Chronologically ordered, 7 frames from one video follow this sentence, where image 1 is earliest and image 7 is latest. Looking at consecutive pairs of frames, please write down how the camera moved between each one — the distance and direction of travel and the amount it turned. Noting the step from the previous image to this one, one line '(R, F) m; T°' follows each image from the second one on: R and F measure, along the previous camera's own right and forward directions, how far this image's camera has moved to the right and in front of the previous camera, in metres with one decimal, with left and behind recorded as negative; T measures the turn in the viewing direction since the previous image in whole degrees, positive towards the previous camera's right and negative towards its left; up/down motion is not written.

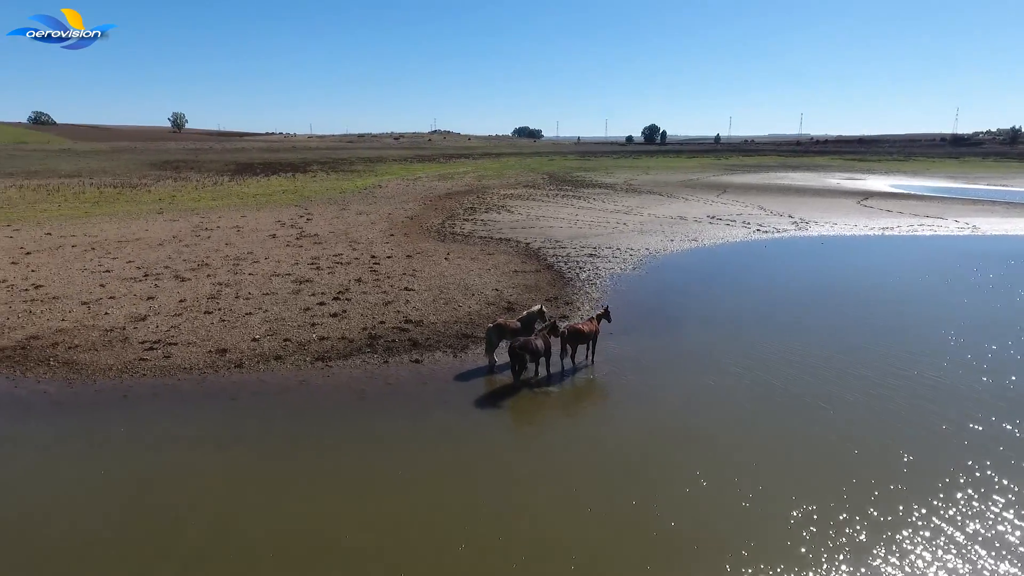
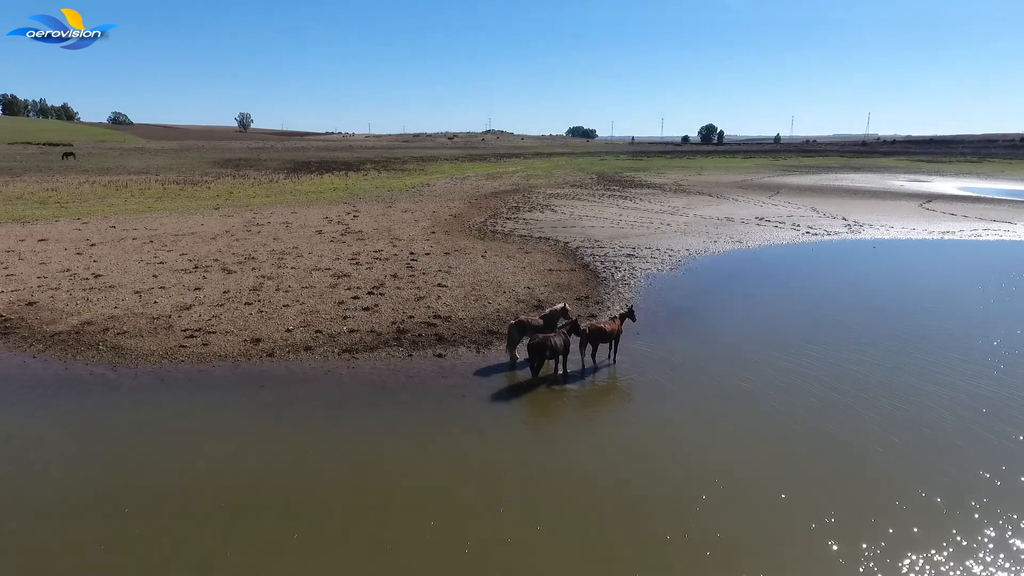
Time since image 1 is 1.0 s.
(+0.4, 0.0) m; -5°
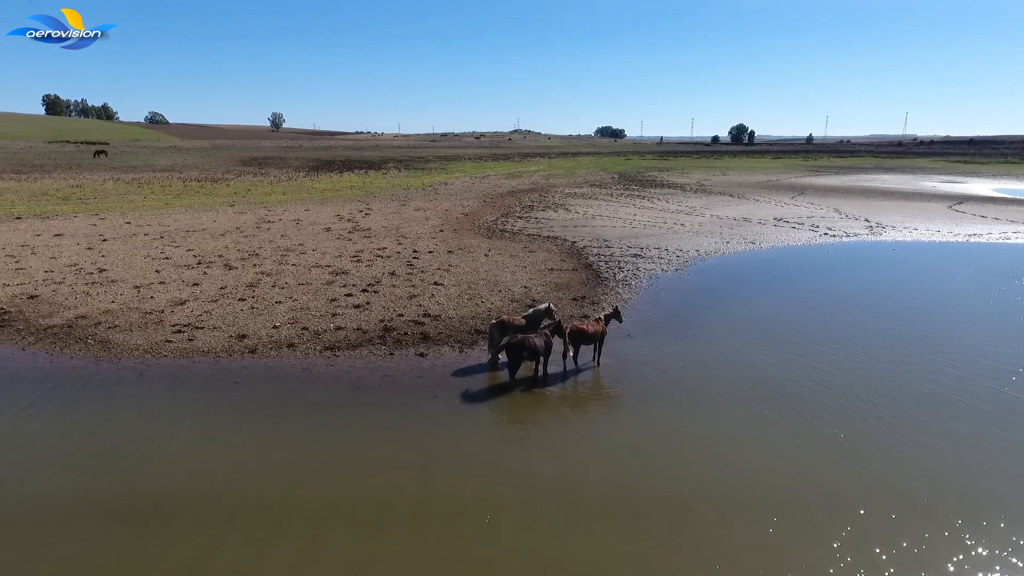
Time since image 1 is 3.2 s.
(+0.6, +0.2) m; -2°
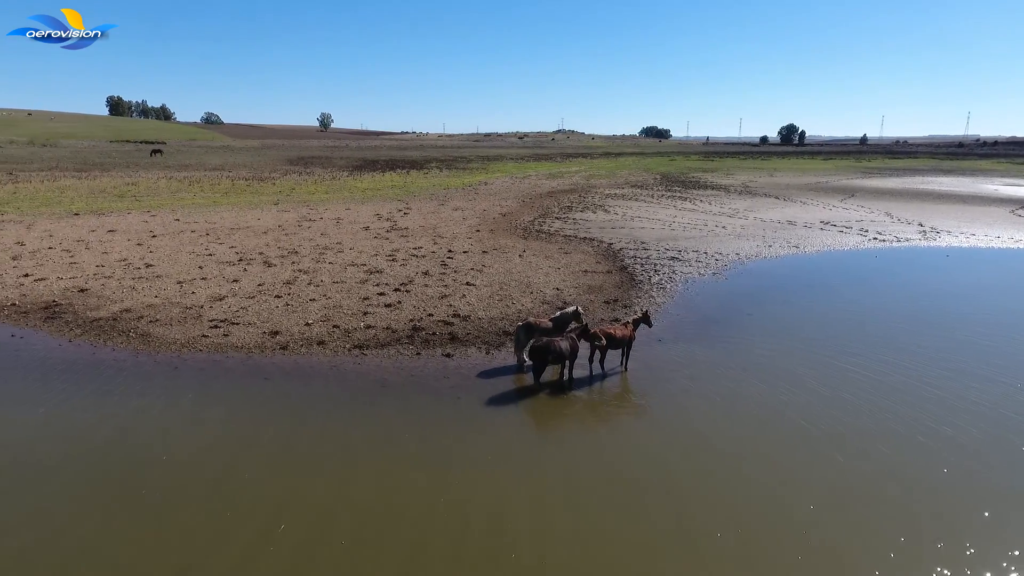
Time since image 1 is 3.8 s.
(+0.2, +0.1) m; -4°
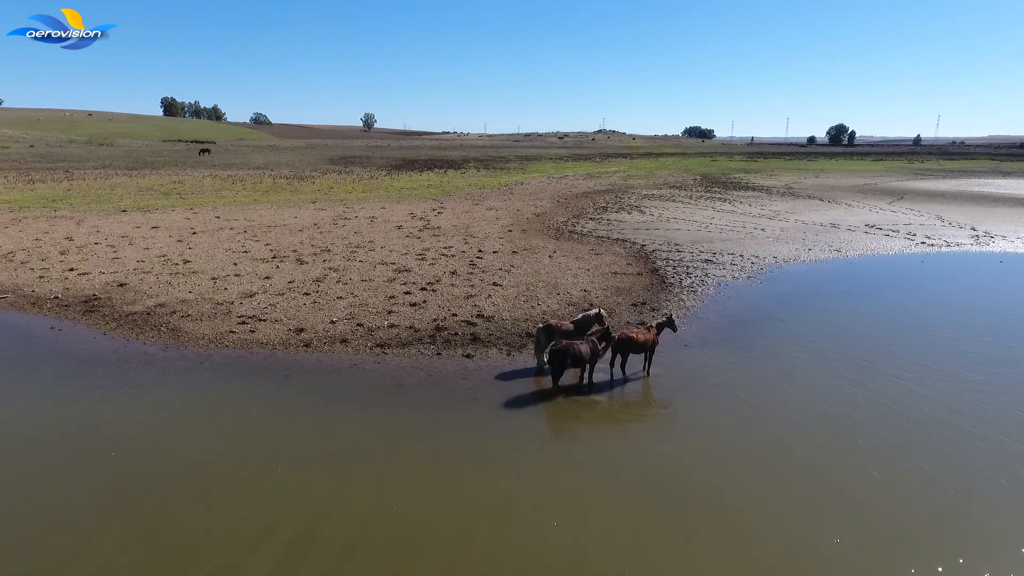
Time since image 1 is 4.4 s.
(+0.2, +0.1) m; -3°
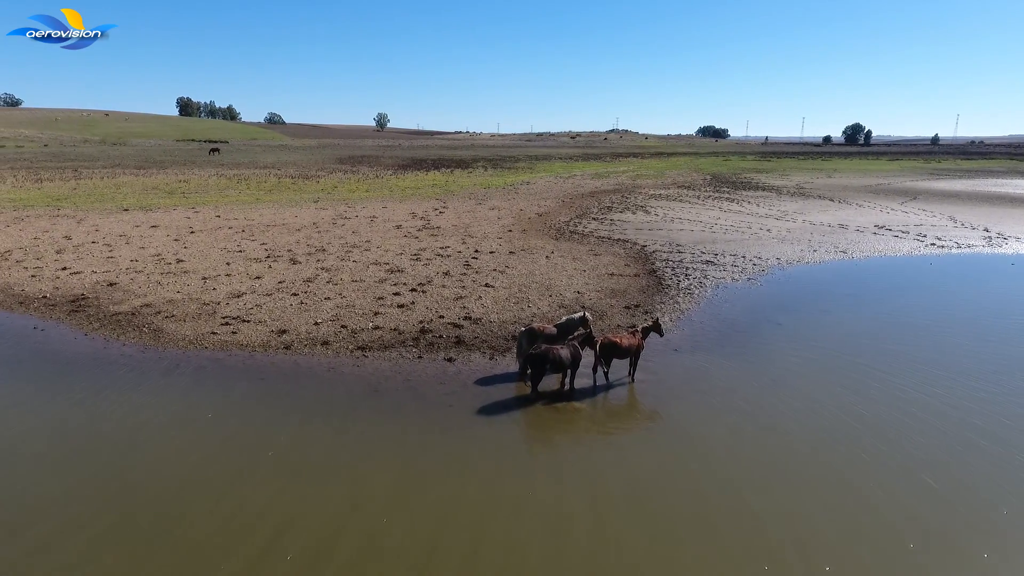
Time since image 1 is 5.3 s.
(+0.4, +0.2) m; -1°
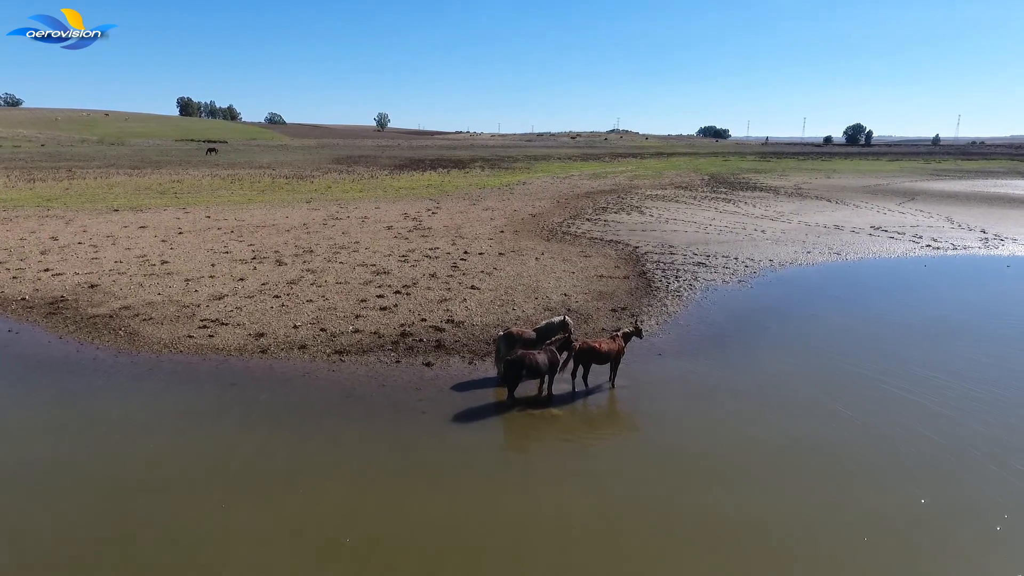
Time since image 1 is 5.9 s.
(+0.3, +0.2) m; 0°
